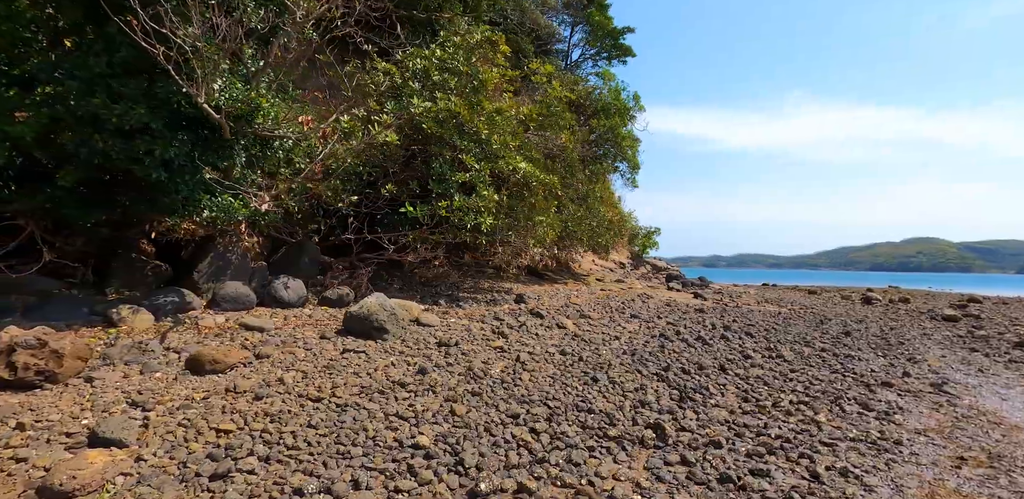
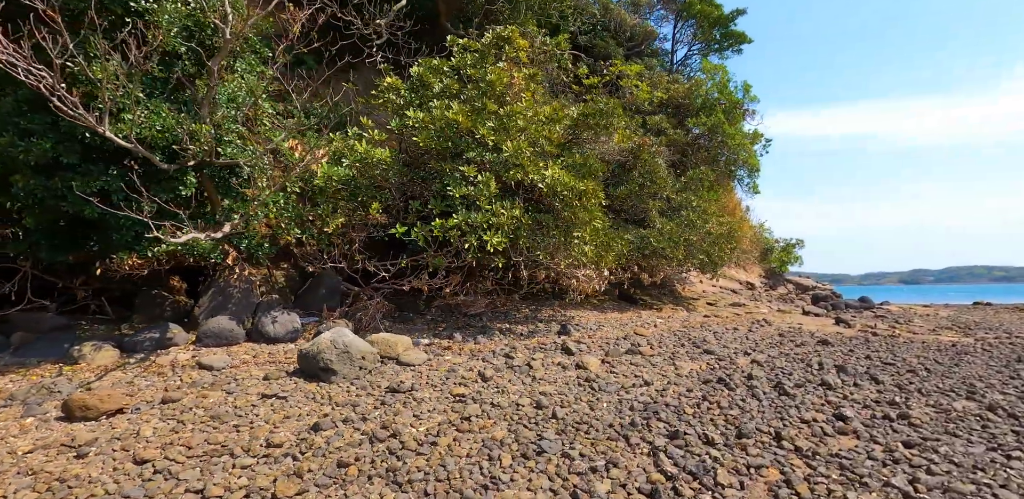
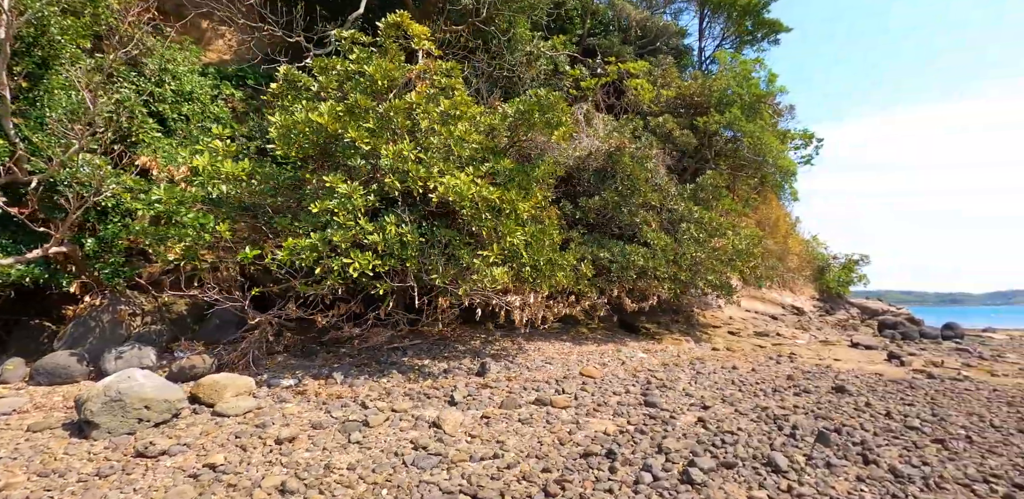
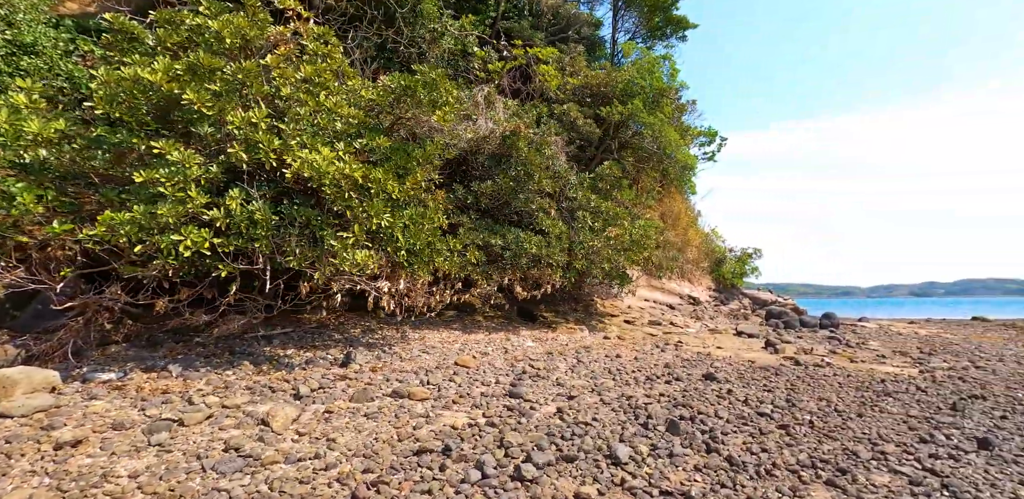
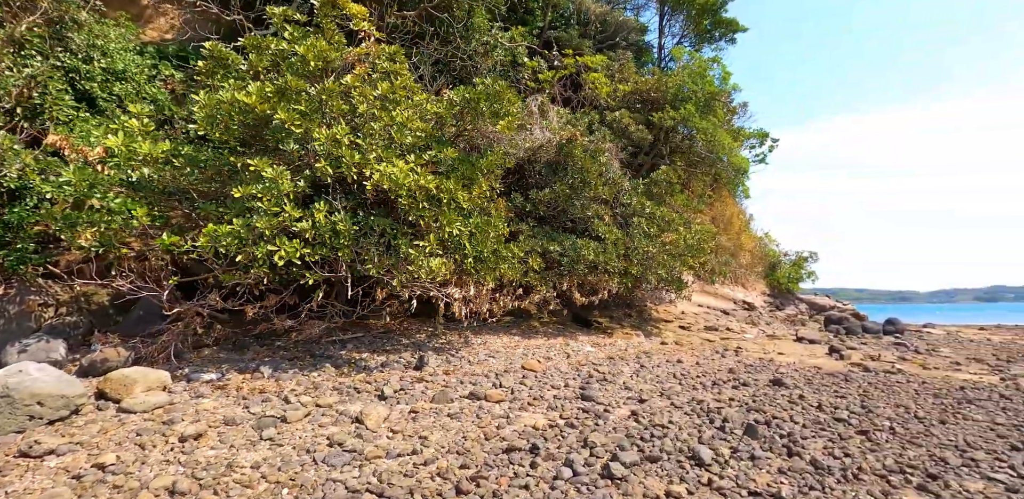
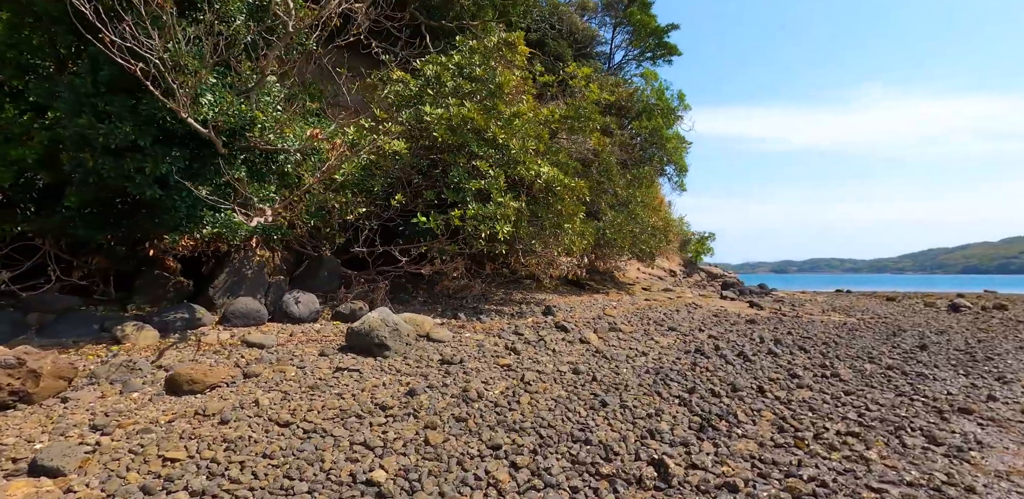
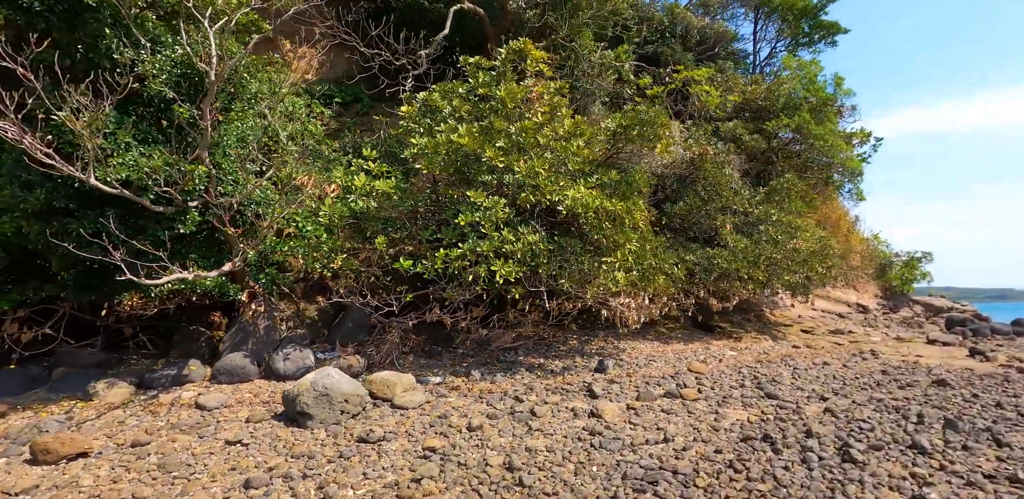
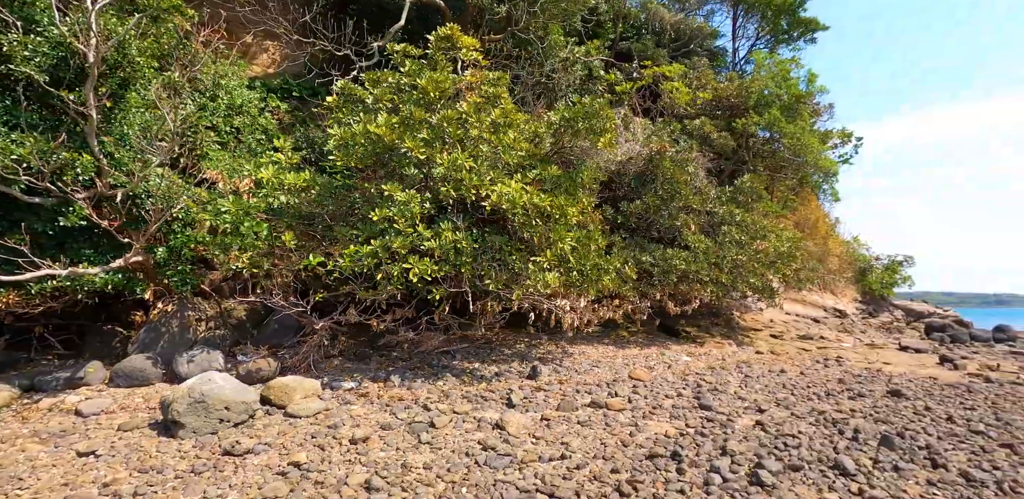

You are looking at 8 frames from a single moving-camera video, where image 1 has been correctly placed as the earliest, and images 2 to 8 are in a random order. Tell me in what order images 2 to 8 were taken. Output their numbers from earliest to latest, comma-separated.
6, 2, 7, 8, 3, 5, 4
